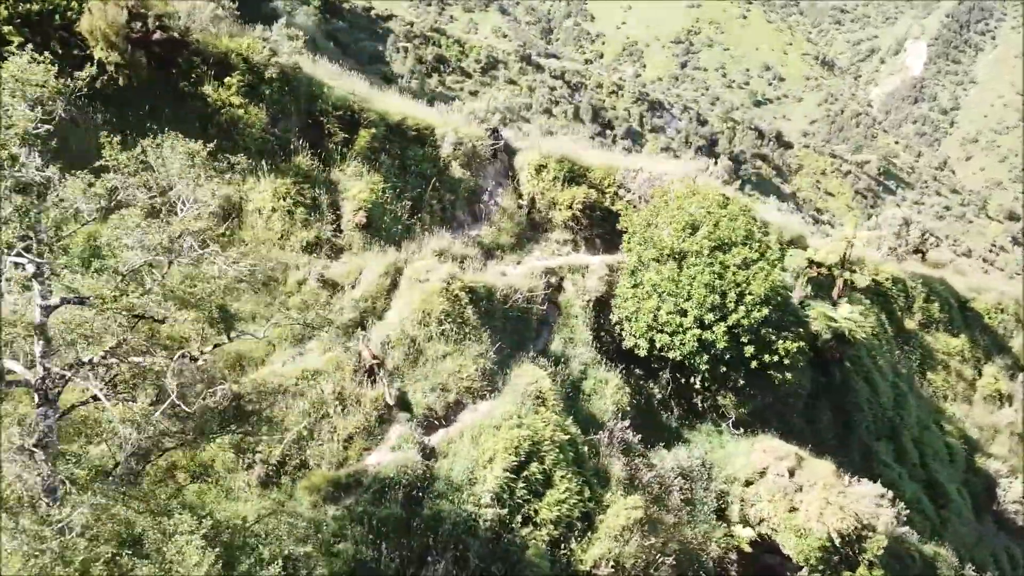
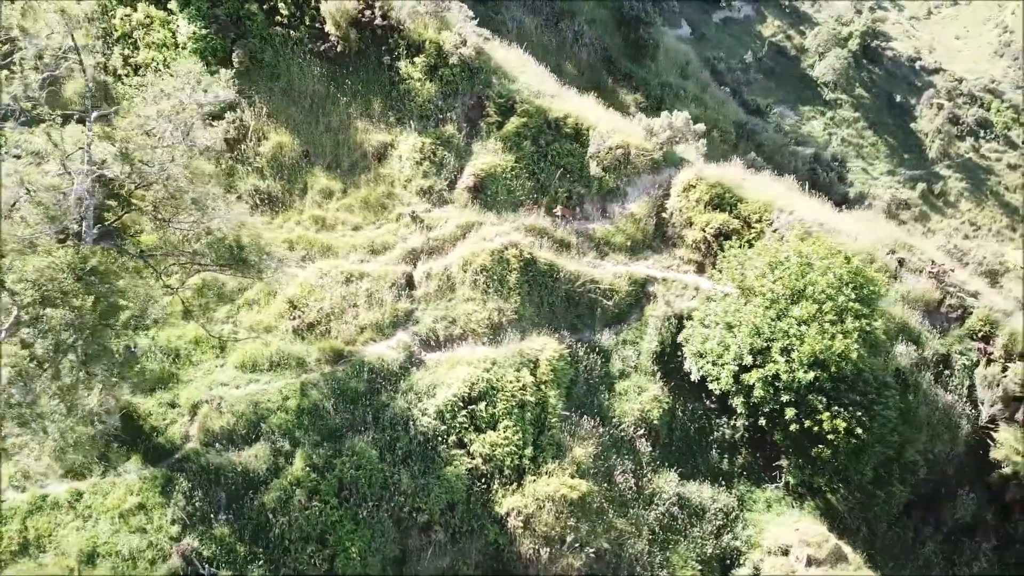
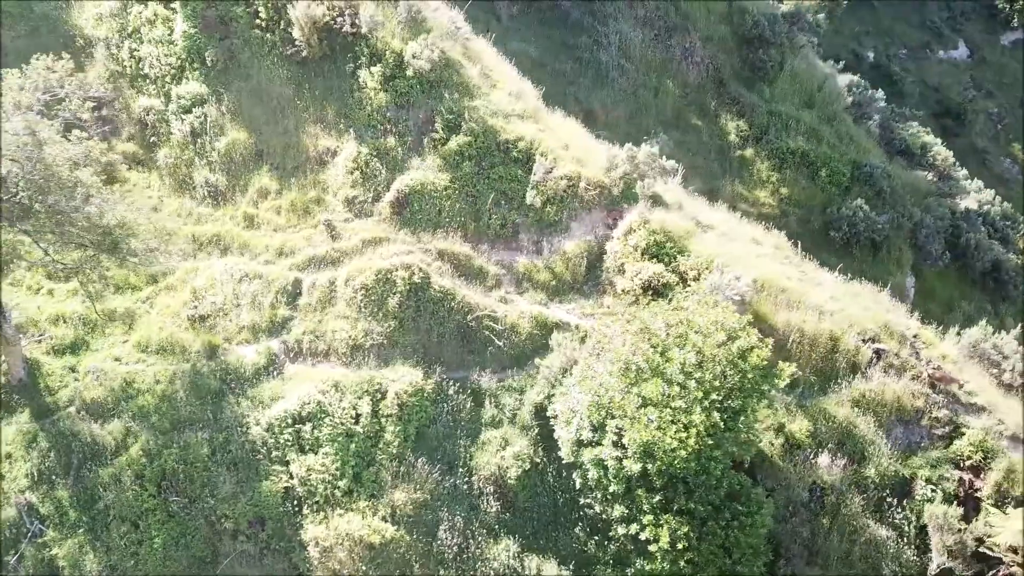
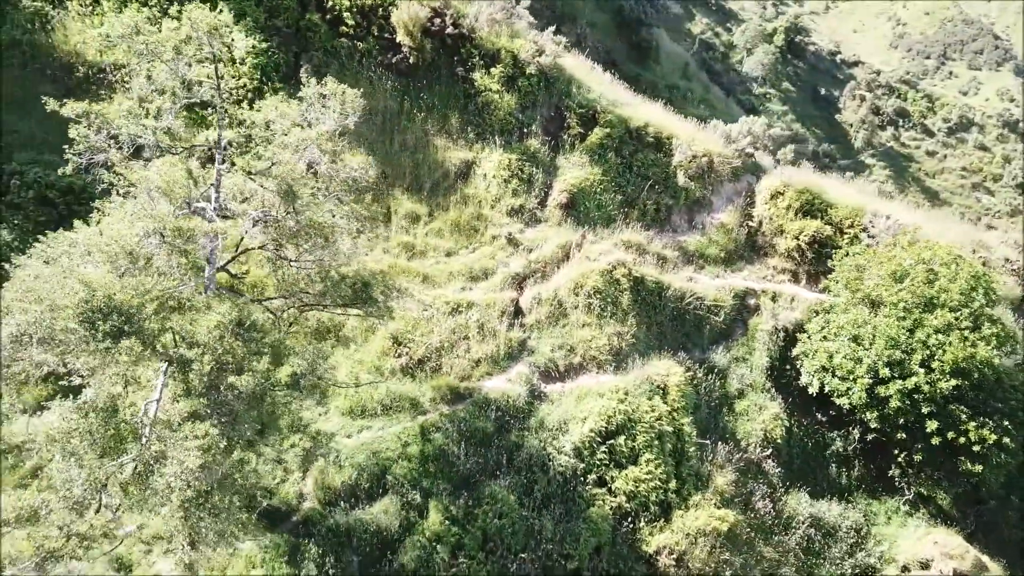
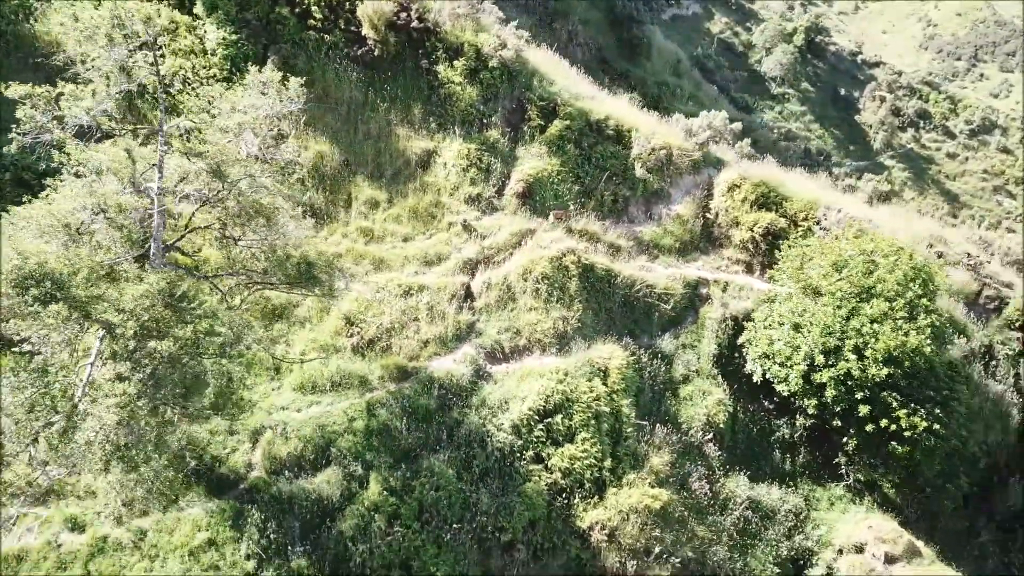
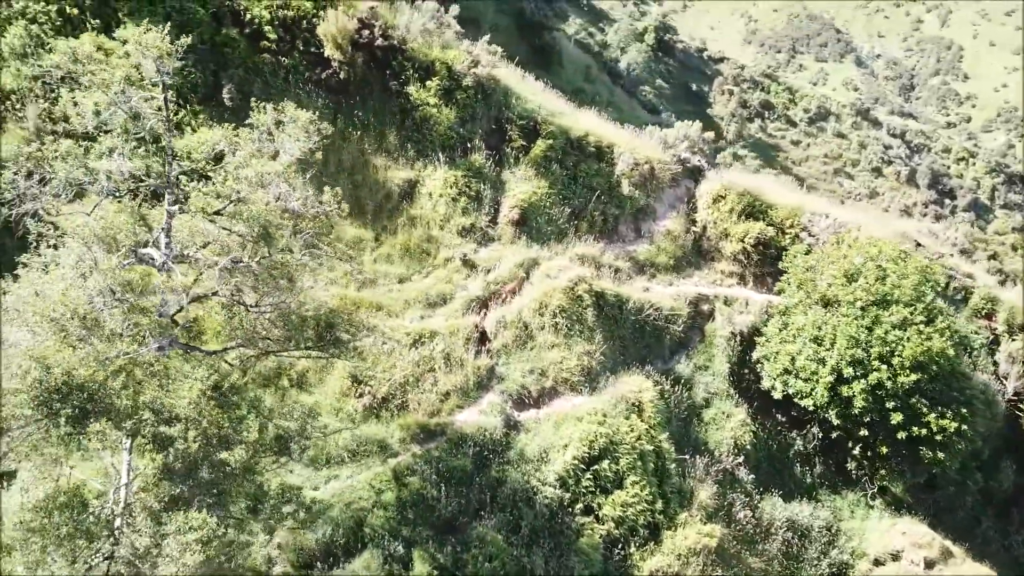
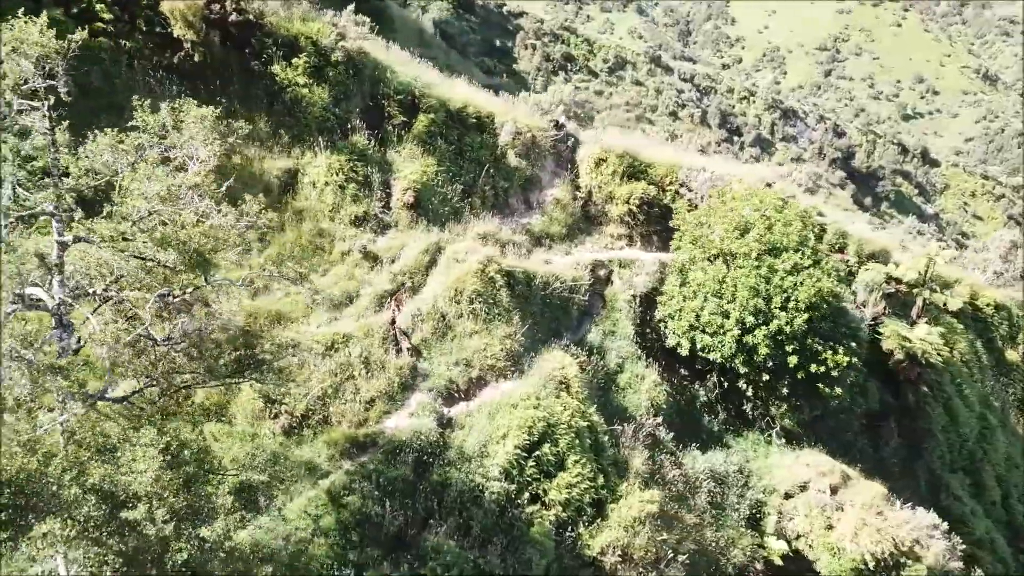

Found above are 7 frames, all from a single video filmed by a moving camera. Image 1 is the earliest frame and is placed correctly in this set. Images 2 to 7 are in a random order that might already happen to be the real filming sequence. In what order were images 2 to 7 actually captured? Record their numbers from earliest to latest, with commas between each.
7, 6, 4, 5, 2, 3
